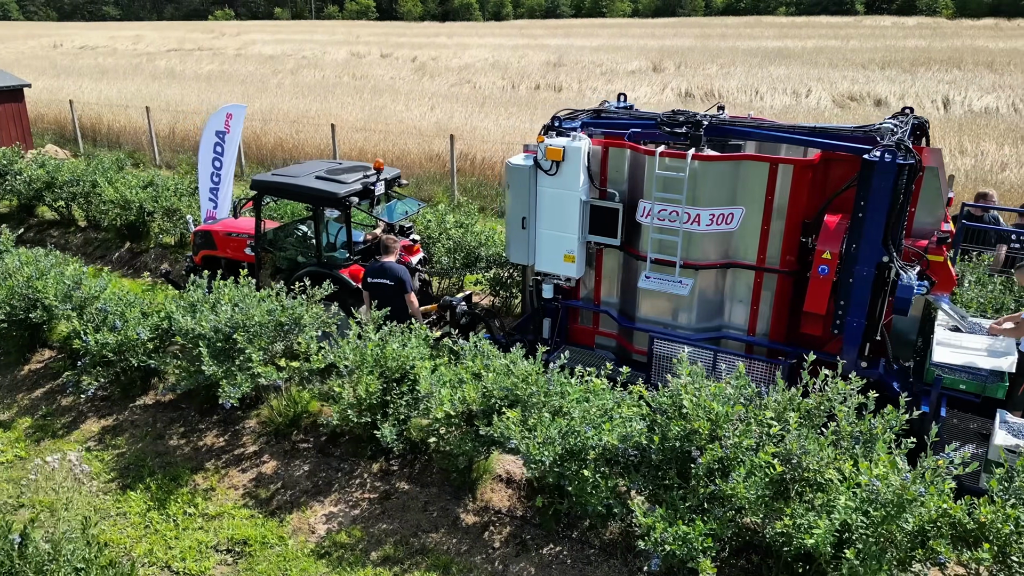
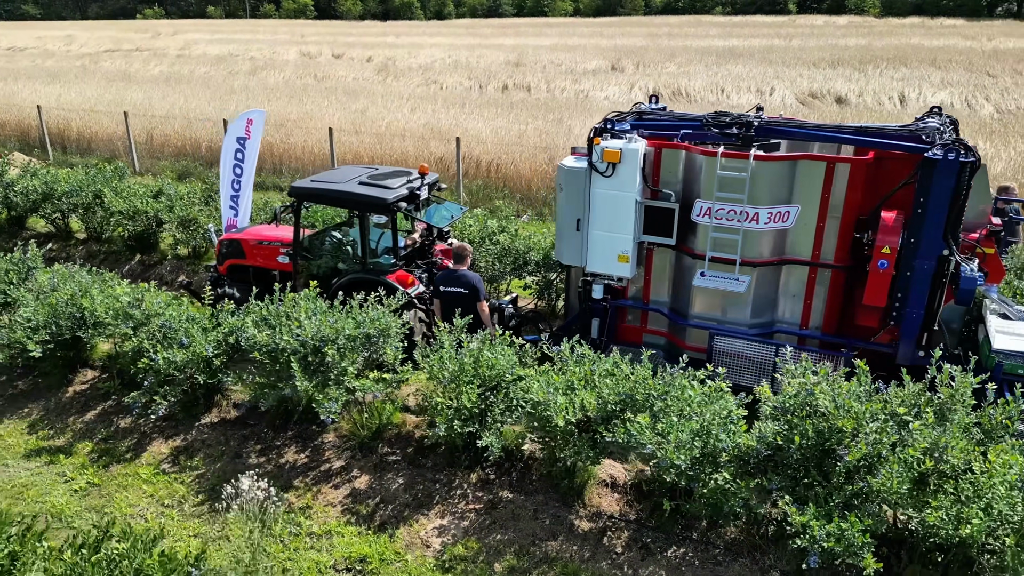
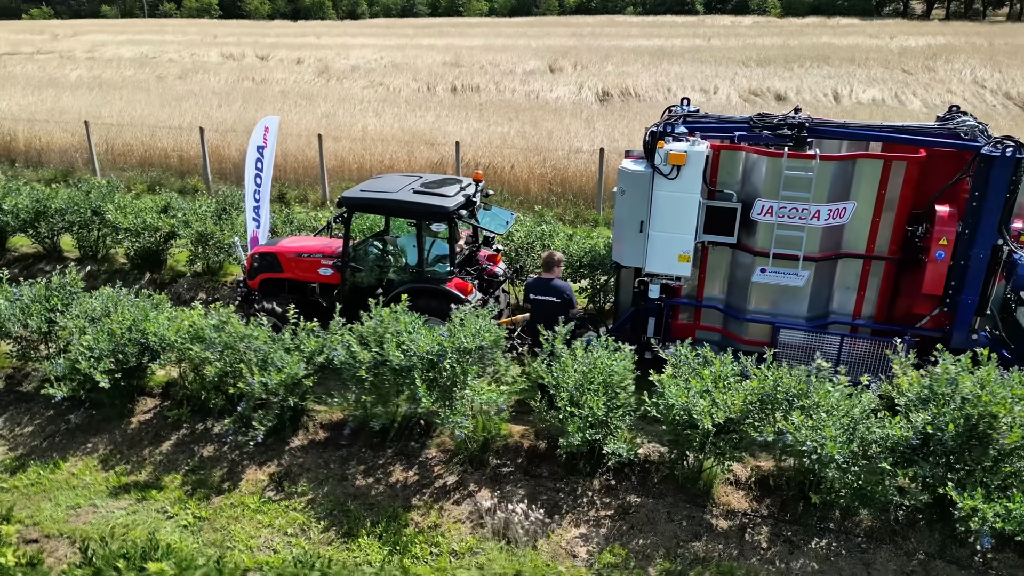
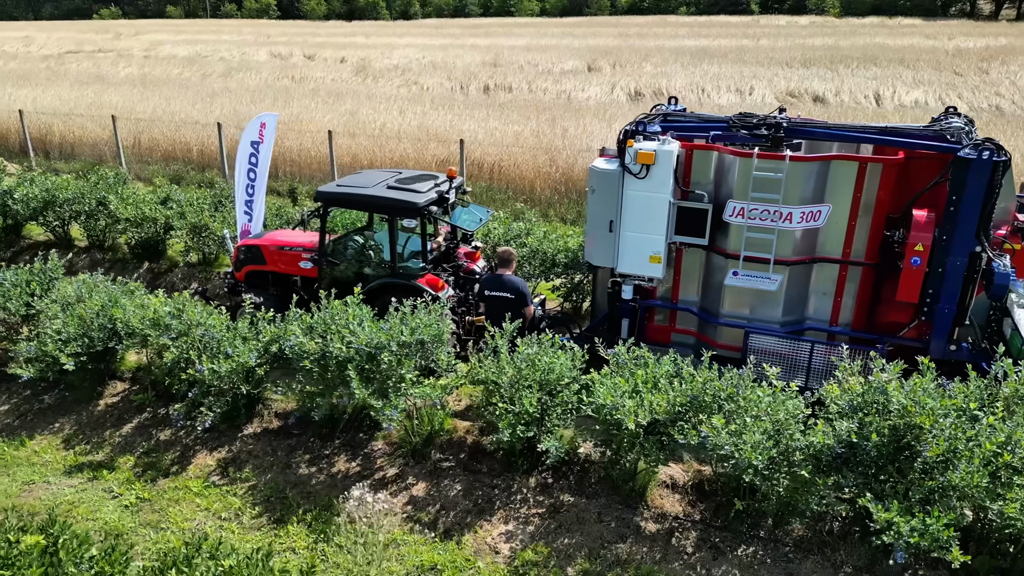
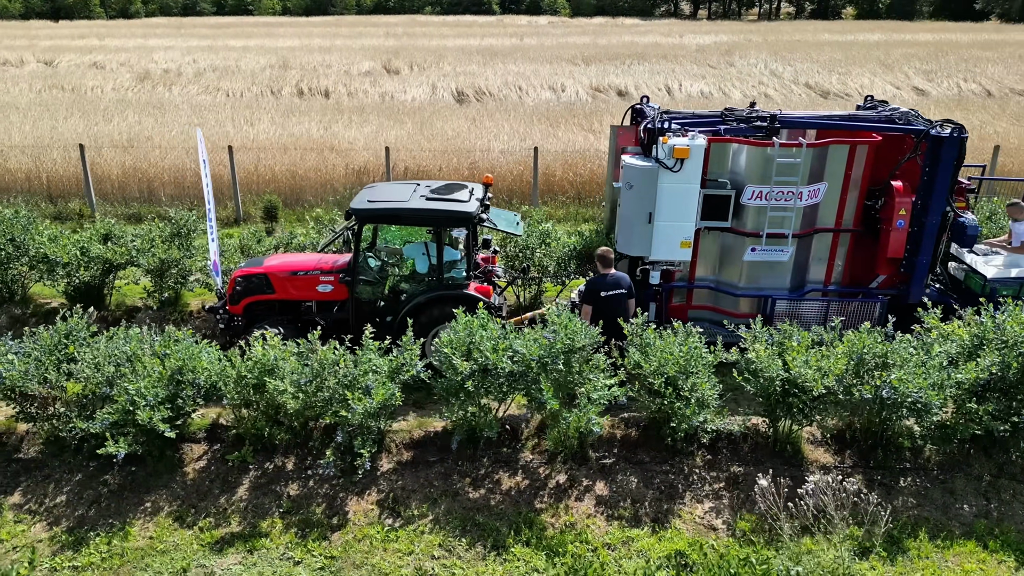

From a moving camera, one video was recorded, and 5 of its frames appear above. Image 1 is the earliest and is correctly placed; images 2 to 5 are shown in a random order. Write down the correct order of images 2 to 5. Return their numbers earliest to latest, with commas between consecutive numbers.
2, 4, 3, 5
